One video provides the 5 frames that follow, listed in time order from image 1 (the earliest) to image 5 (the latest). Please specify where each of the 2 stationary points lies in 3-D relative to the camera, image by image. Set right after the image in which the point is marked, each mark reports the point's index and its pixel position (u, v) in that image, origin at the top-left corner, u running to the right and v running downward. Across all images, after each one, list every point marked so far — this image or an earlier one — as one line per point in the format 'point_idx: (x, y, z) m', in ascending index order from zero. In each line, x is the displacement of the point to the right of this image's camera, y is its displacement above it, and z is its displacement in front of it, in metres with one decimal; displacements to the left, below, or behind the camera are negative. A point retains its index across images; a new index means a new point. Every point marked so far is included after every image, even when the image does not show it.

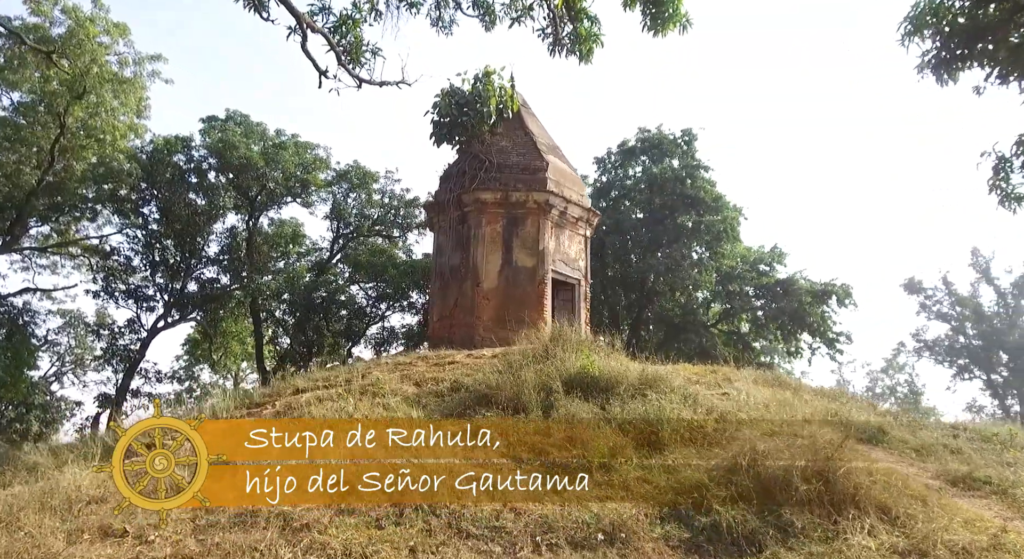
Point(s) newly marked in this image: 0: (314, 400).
0: (-2.2, -1.3, +8.4) m
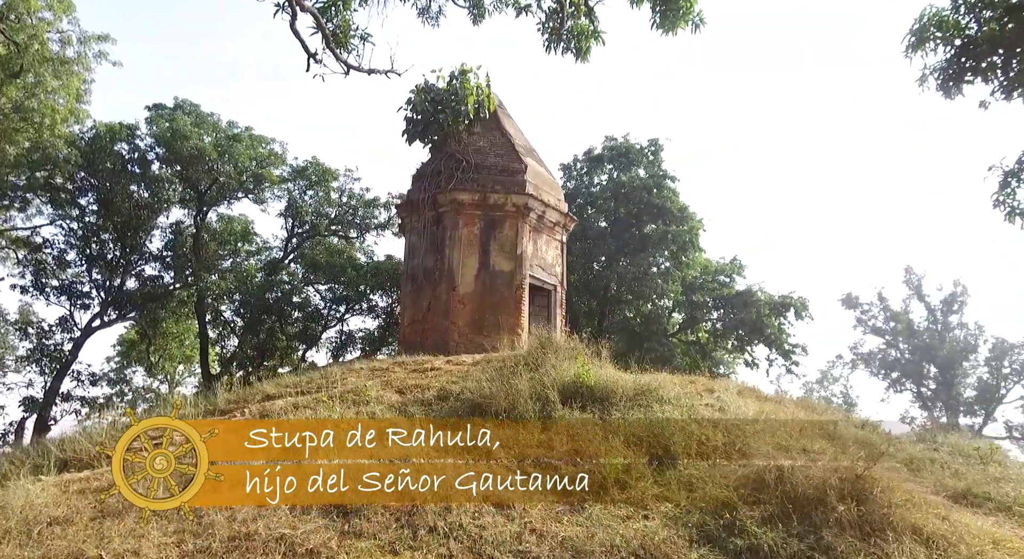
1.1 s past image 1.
0: (-2.3, -1.3, +7.8) m
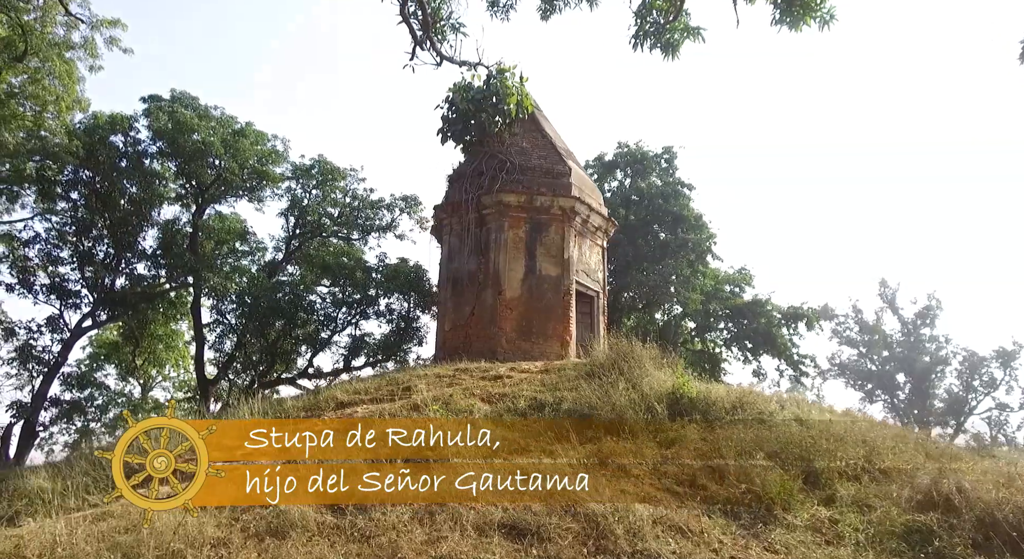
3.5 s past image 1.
0: (-1.3, -1.3, +7.3) m
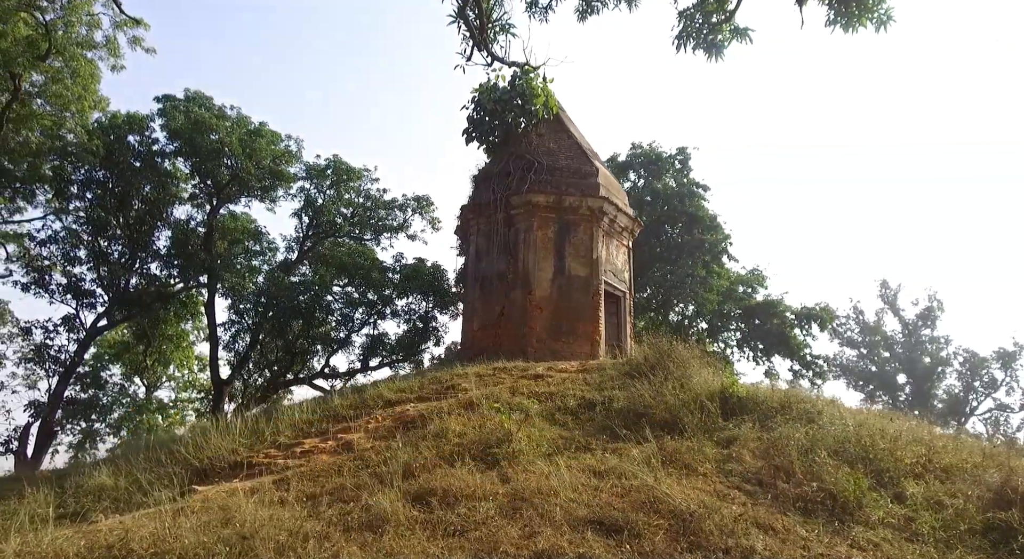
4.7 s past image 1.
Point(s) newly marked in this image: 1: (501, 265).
0: (-0.8, -1.3, +7.3) m
1: (-0.2, +0.2, +12.4) m
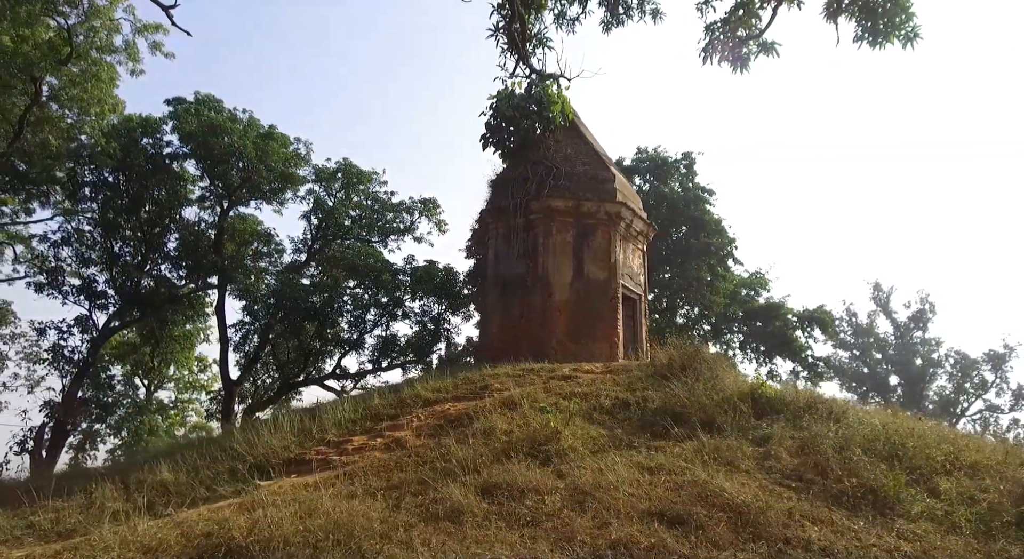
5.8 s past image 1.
0: (-0.4, -1.3, +7.6) m
1: (+0.1, +0.2, +12.7) m
